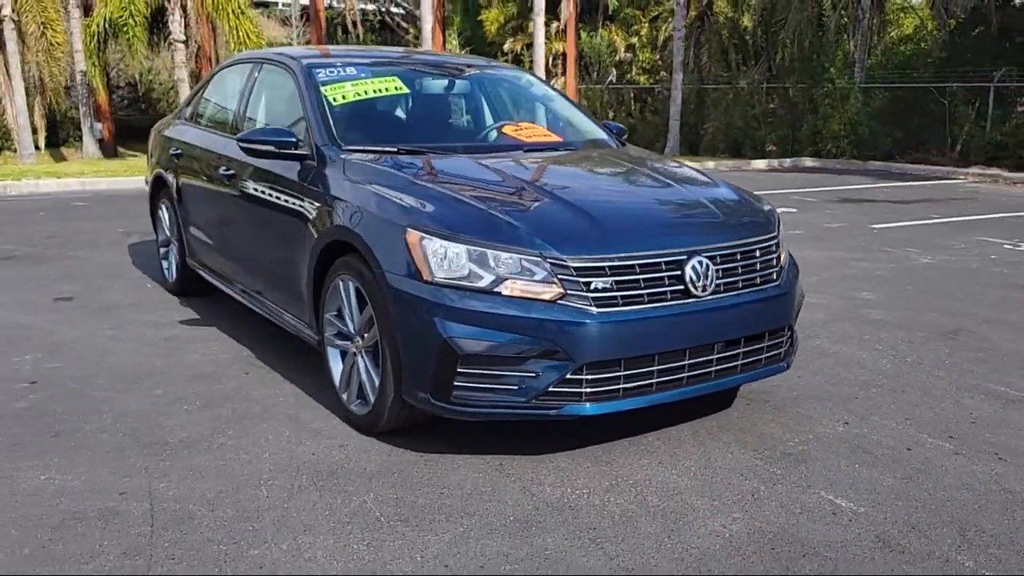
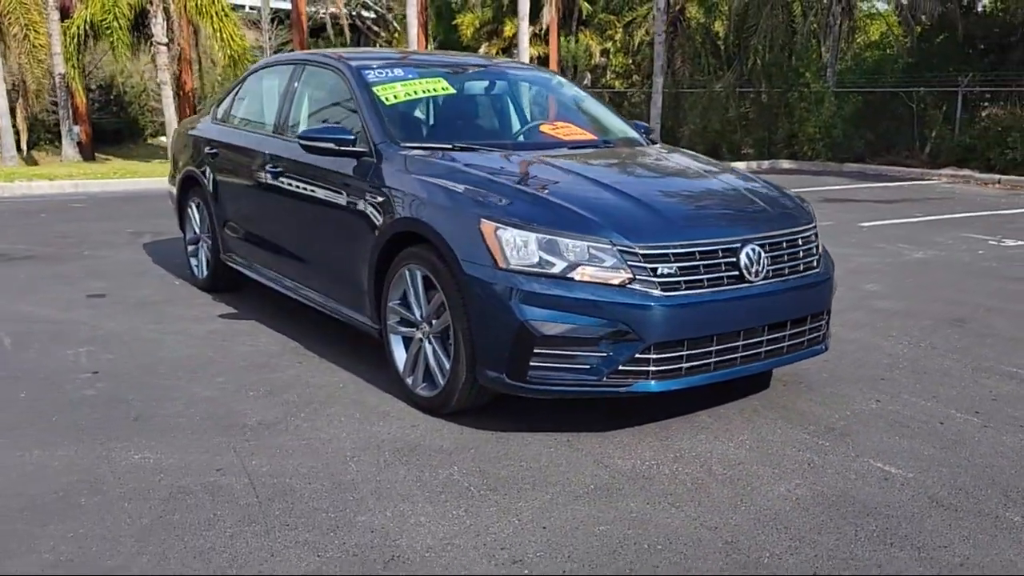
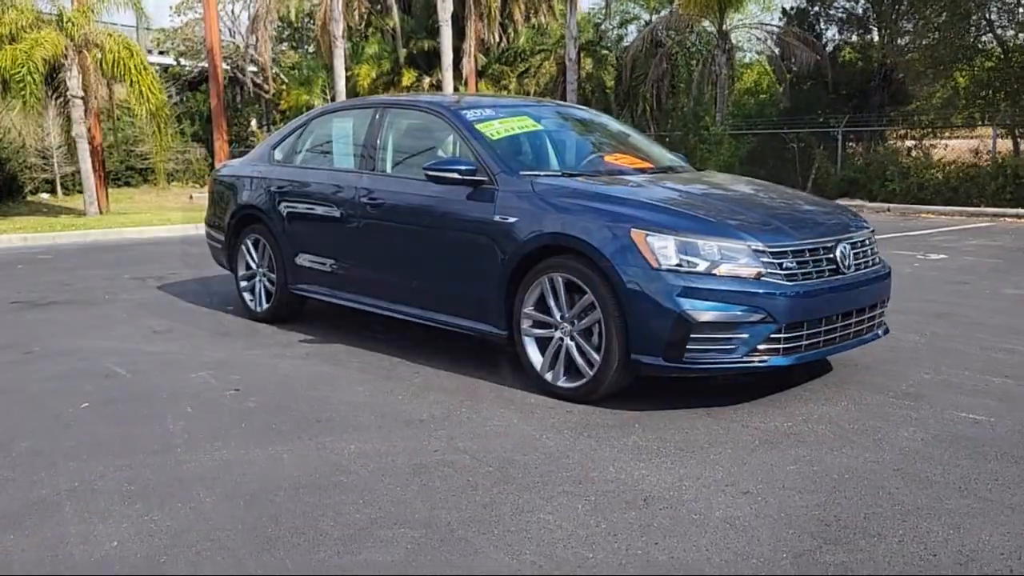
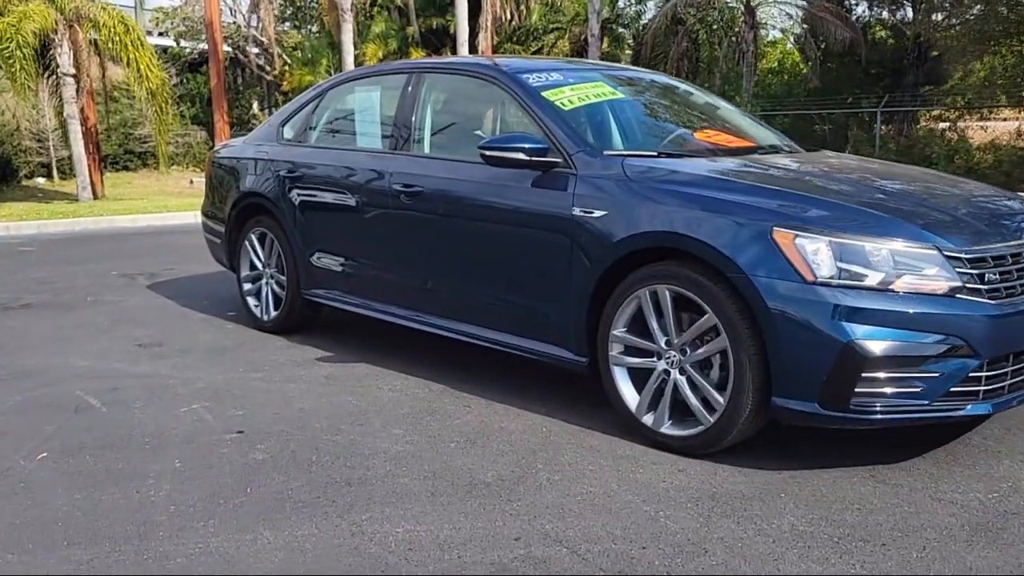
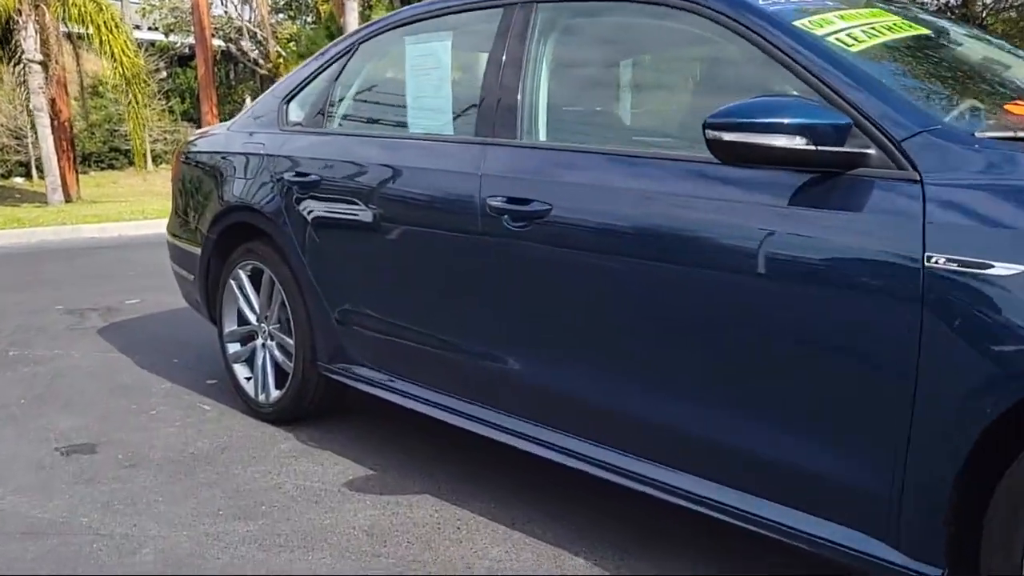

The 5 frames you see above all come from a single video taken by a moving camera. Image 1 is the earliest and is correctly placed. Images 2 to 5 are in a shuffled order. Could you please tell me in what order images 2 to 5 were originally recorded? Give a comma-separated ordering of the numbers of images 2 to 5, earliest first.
2, 3, 4, 5
